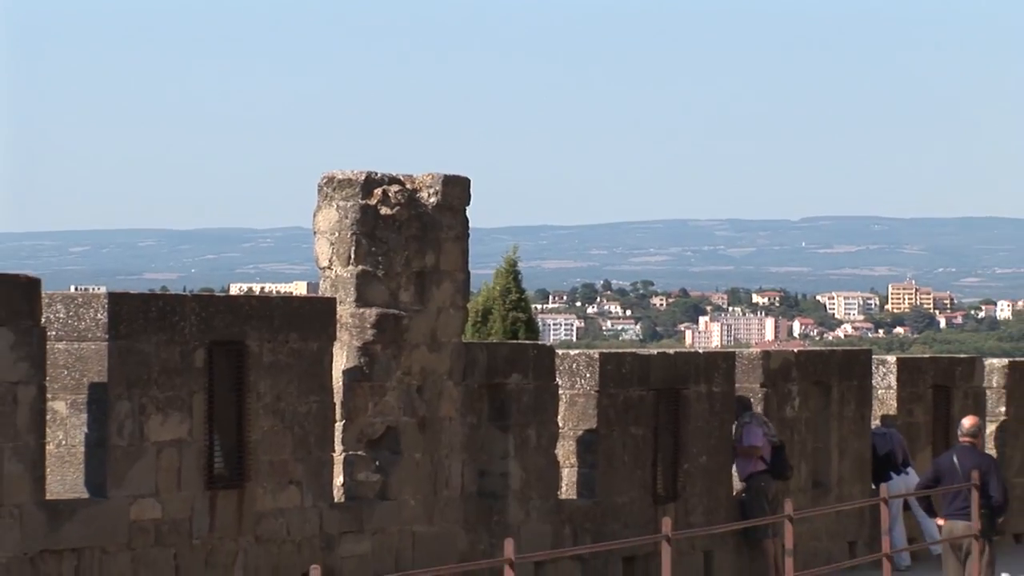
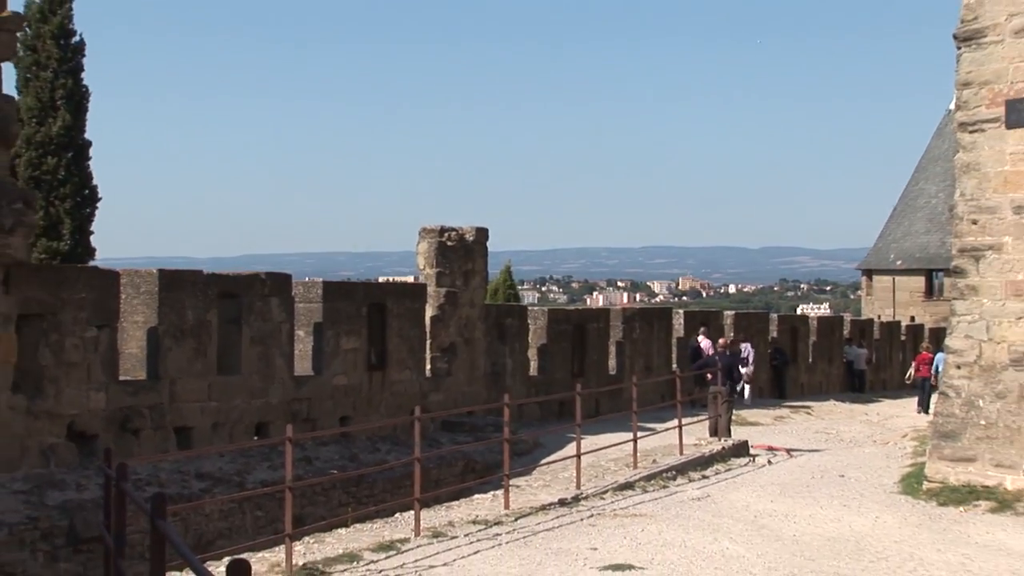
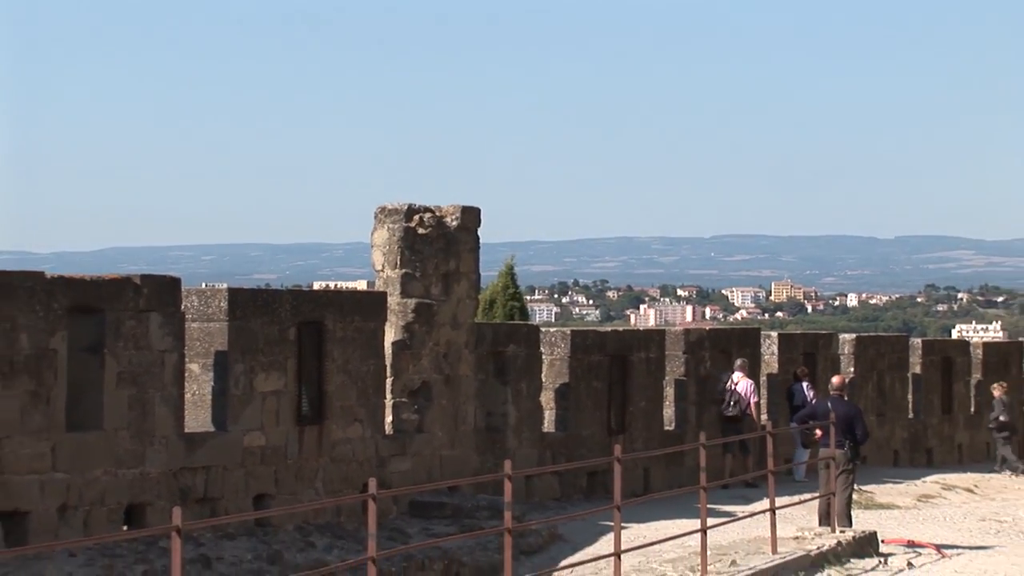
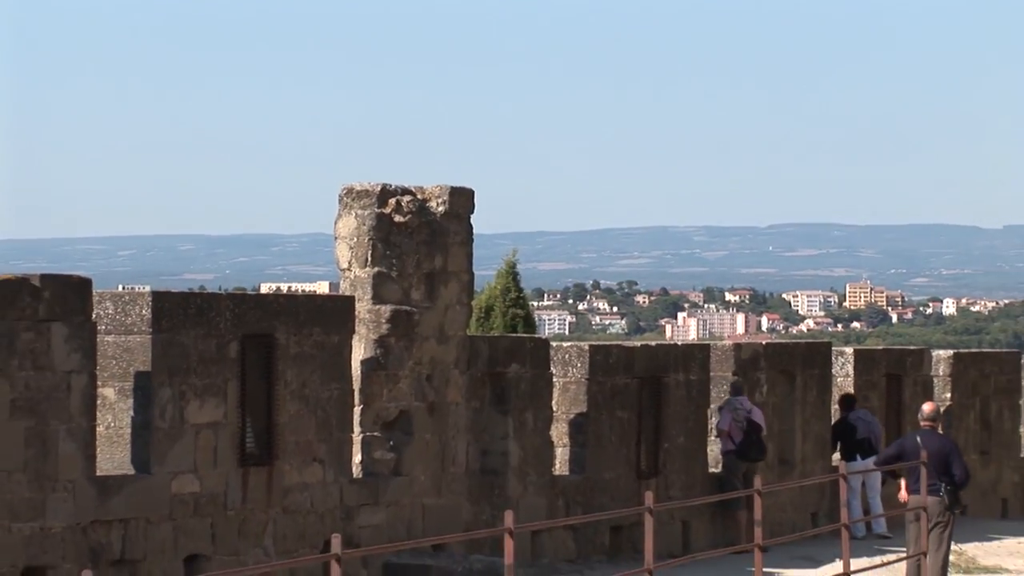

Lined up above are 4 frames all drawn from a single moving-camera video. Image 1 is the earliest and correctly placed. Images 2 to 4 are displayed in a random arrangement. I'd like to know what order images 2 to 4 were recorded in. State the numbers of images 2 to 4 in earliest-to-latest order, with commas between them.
4, 3, 2
